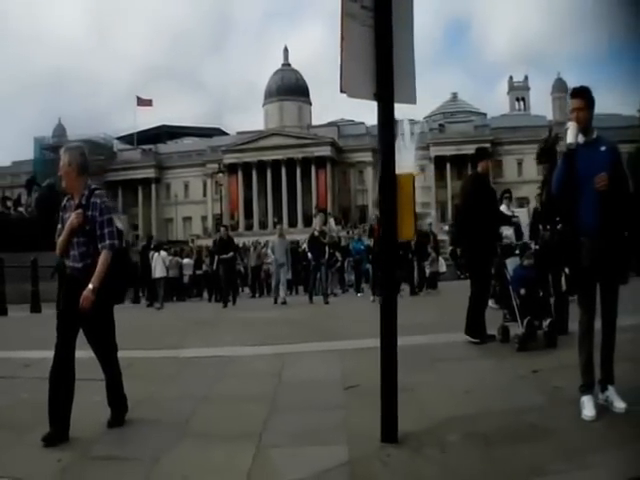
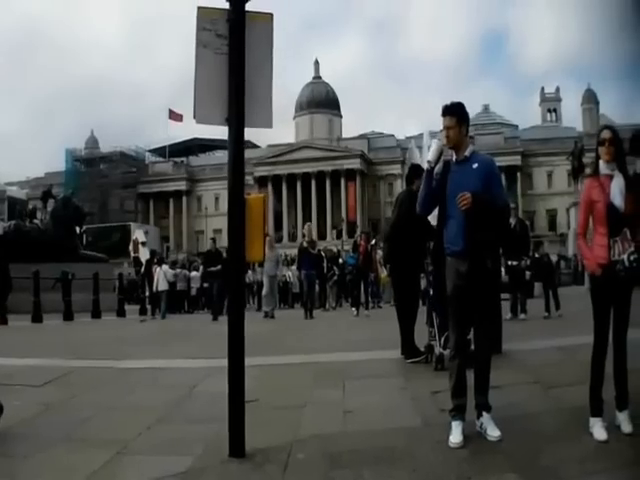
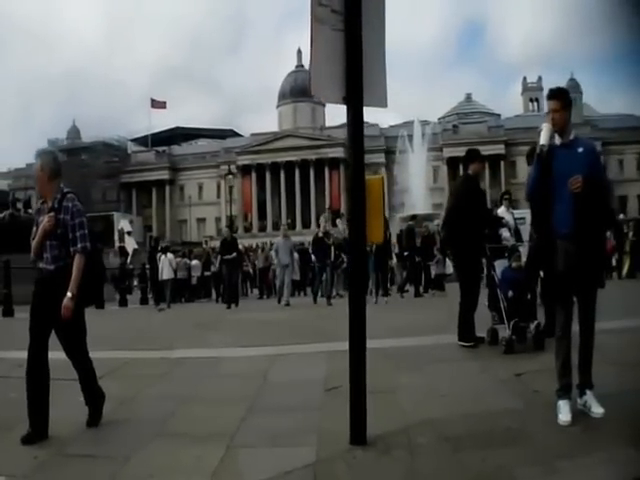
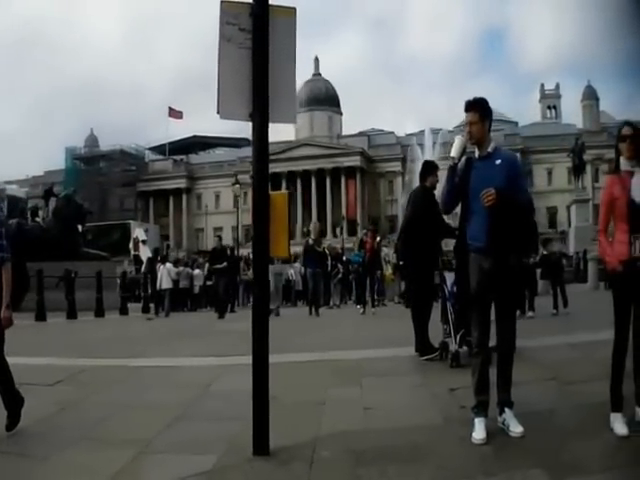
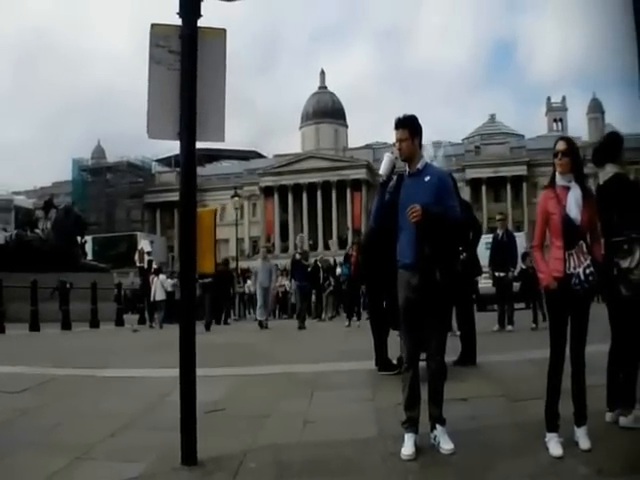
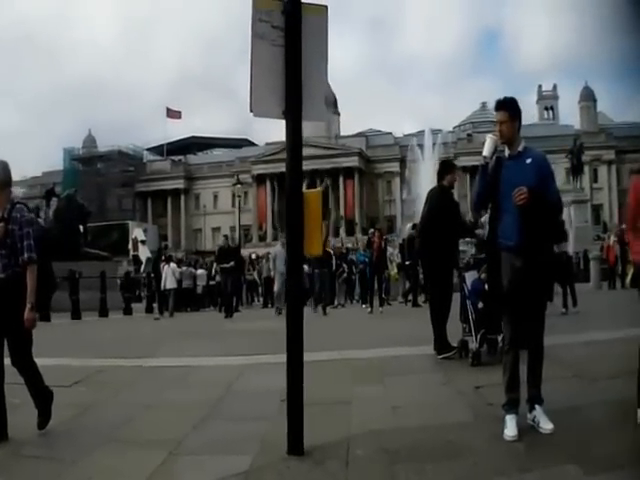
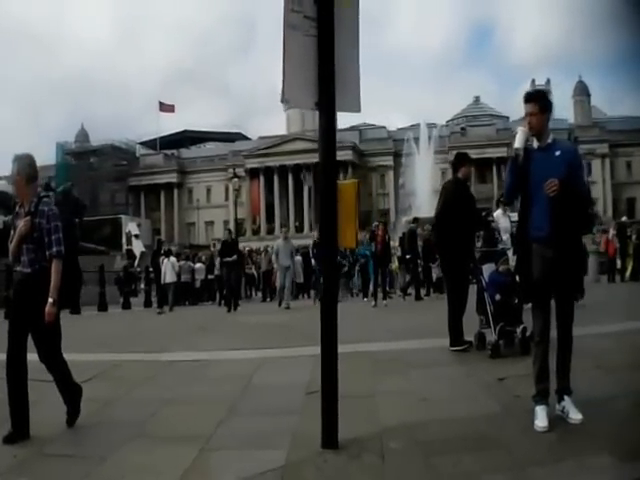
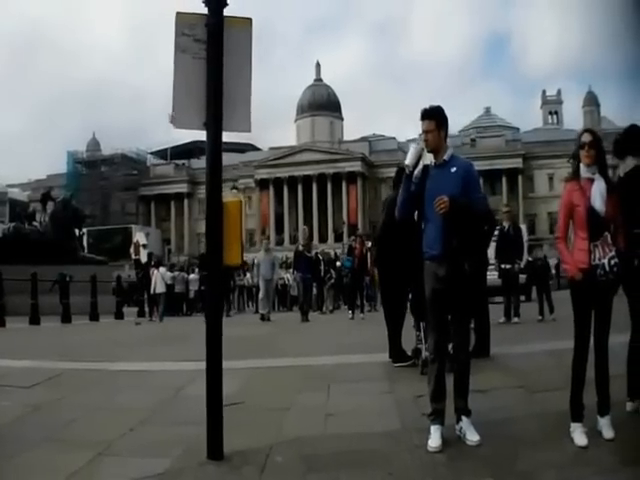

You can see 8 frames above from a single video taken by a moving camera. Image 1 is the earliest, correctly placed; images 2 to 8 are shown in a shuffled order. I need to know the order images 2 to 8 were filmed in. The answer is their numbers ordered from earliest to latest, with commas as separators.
3, 7, 6, 4, 2, 8, 5
